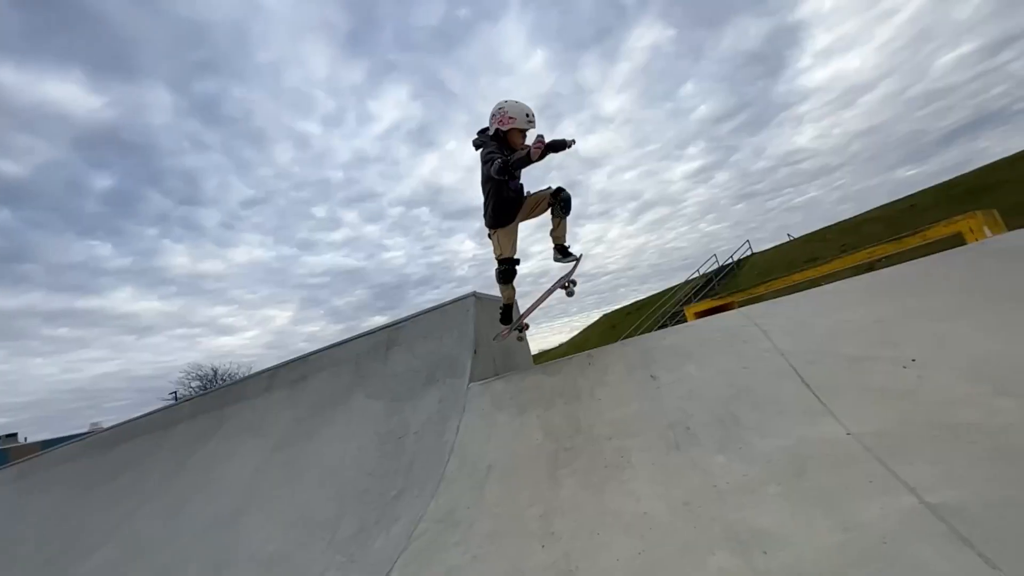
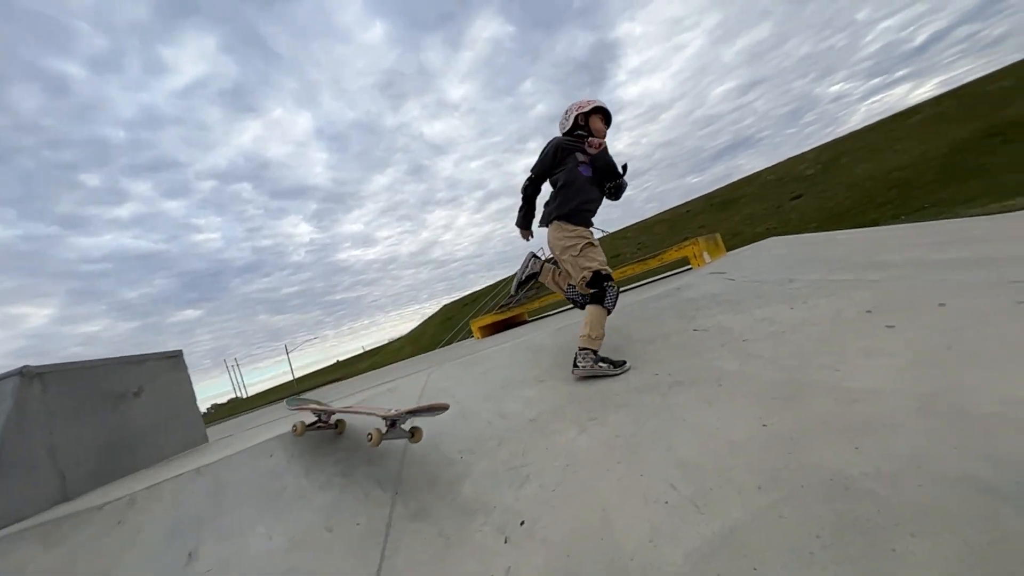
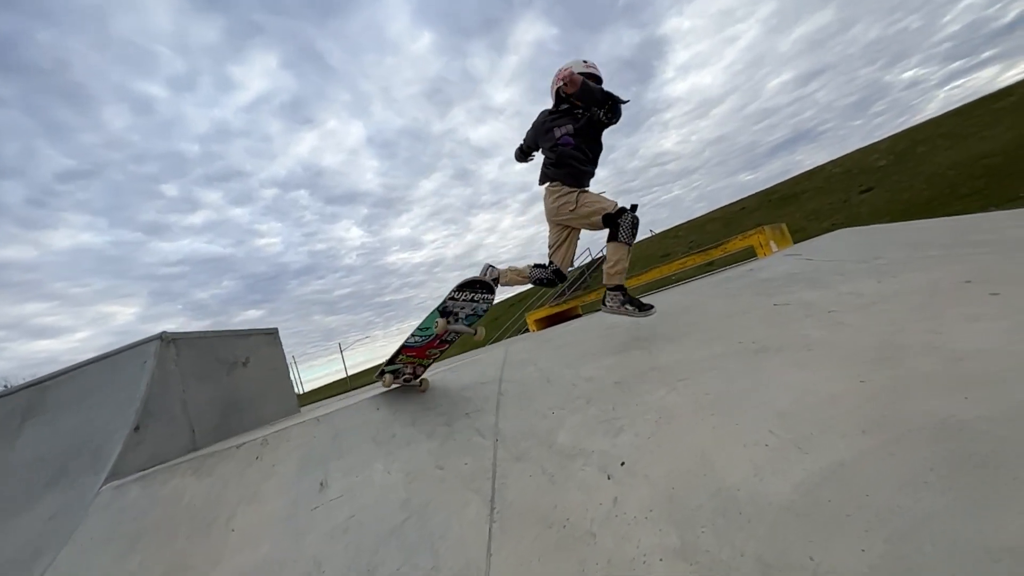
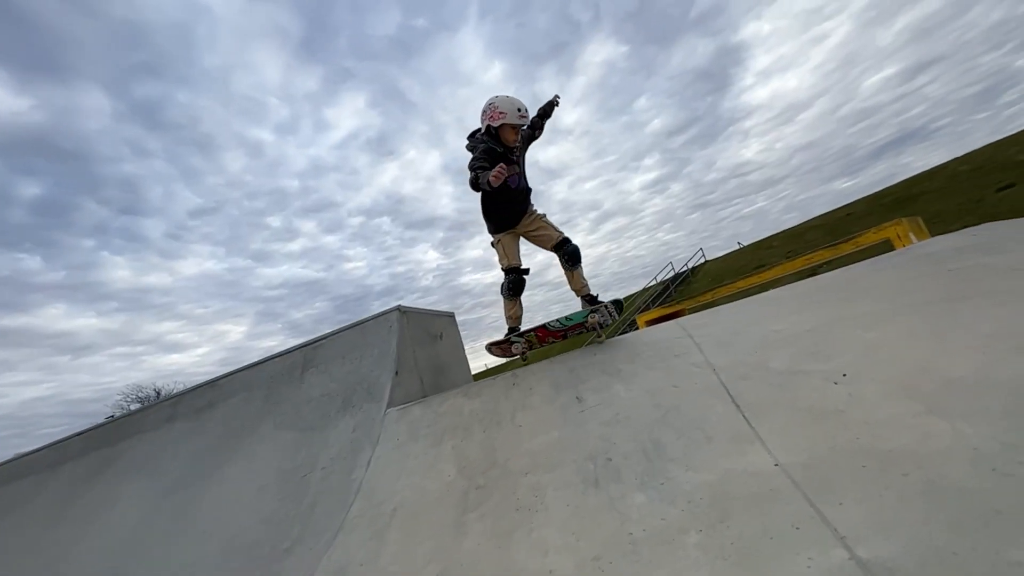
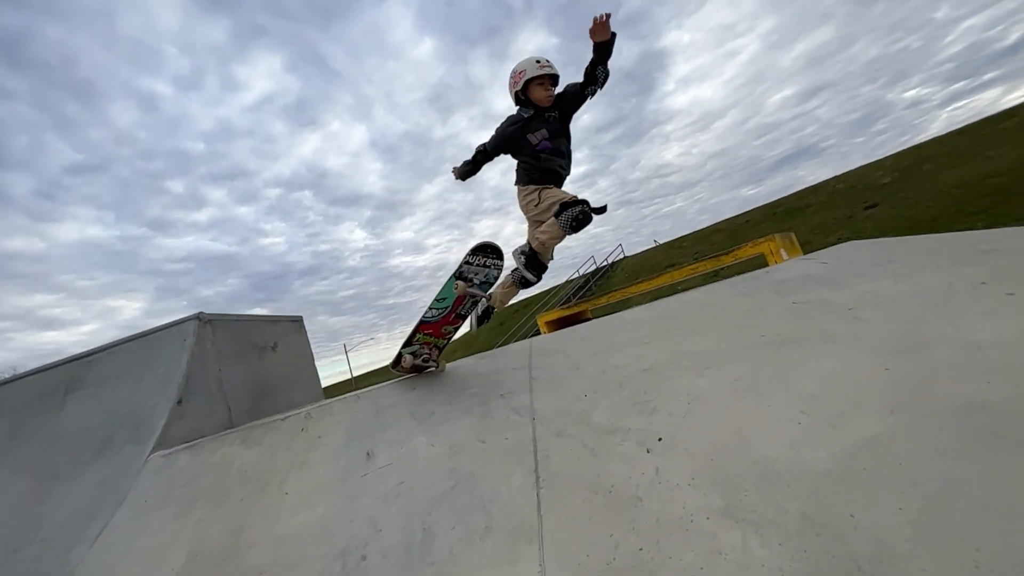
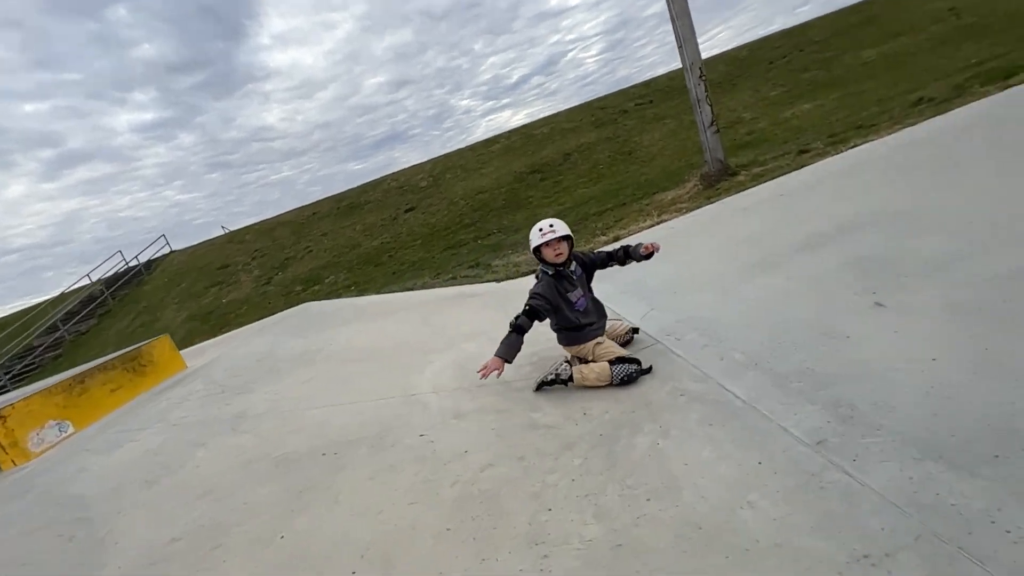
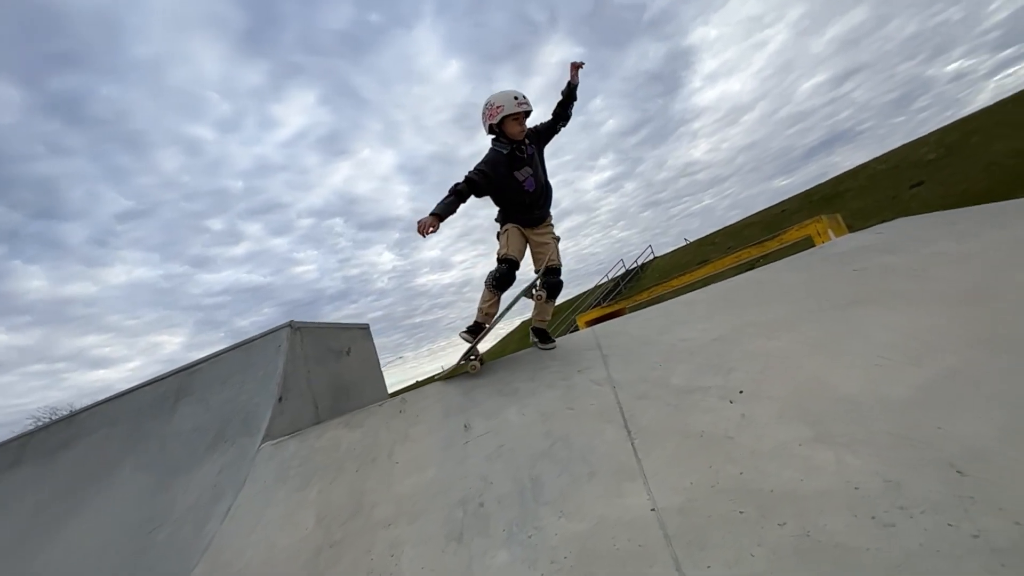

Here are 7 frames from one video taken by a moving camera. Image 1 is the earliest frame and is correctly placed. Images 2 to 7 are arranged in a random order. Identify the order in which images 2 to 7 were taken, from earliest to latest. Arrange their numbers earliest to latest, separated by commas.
4, 7, 5, 3, 2, 6
